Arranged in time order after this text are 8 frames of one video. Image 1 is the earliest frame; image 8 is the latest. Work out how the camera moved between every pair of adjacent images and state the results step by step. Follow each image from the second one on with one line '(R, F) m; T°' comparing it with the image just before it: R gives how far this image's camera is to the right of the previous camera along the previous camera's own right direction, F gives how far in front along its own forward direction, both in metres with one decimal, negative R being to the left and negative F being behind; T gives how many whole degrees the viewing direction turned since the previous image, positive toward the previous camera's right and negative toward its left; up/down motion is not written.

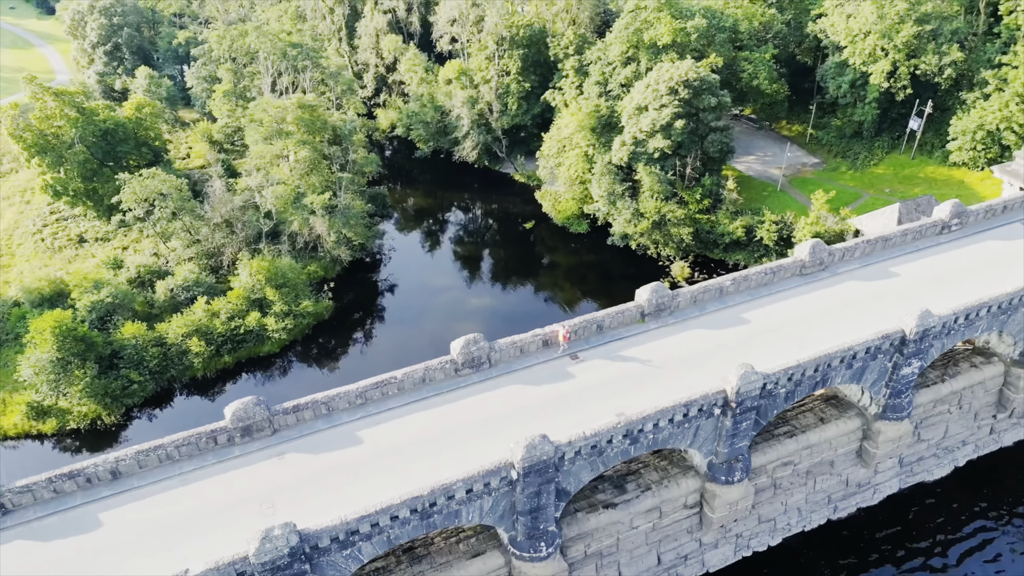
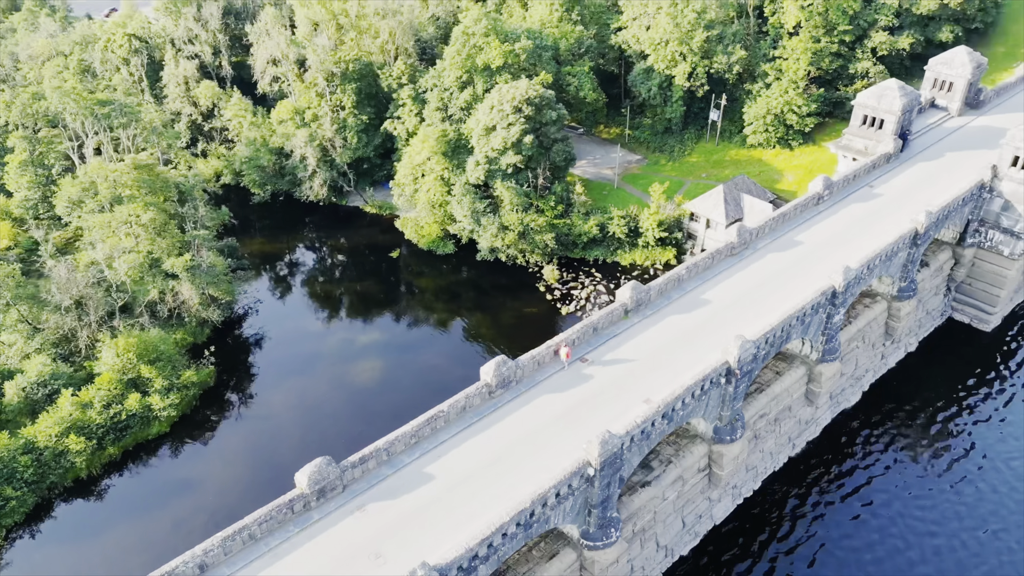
(-7.0, -0.9) m; +15°
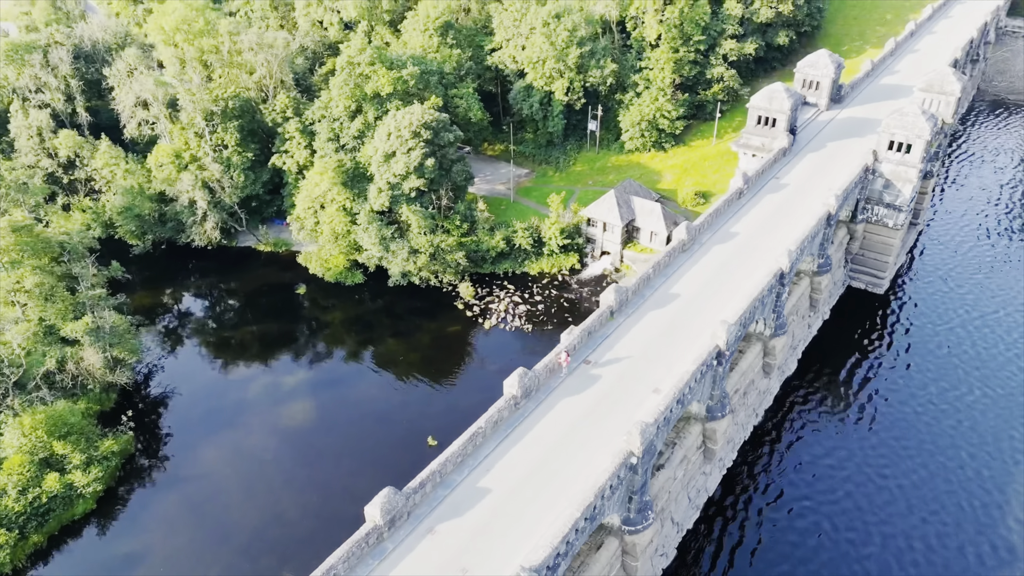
(-5.4, -1.0) m; +11°
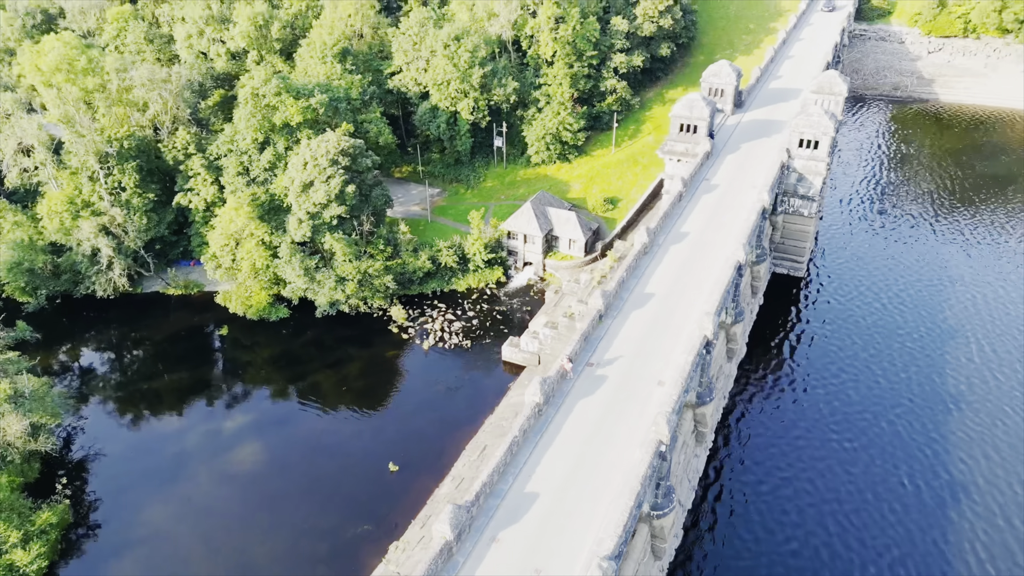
(-4.9, -1.0) m; +9°
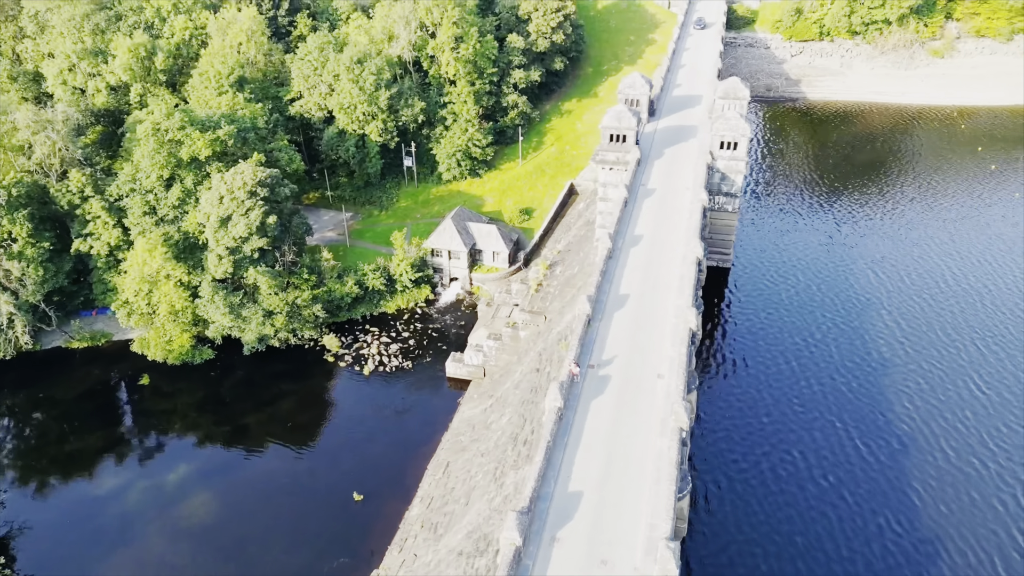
(-5.2, -0.9) m; +9°
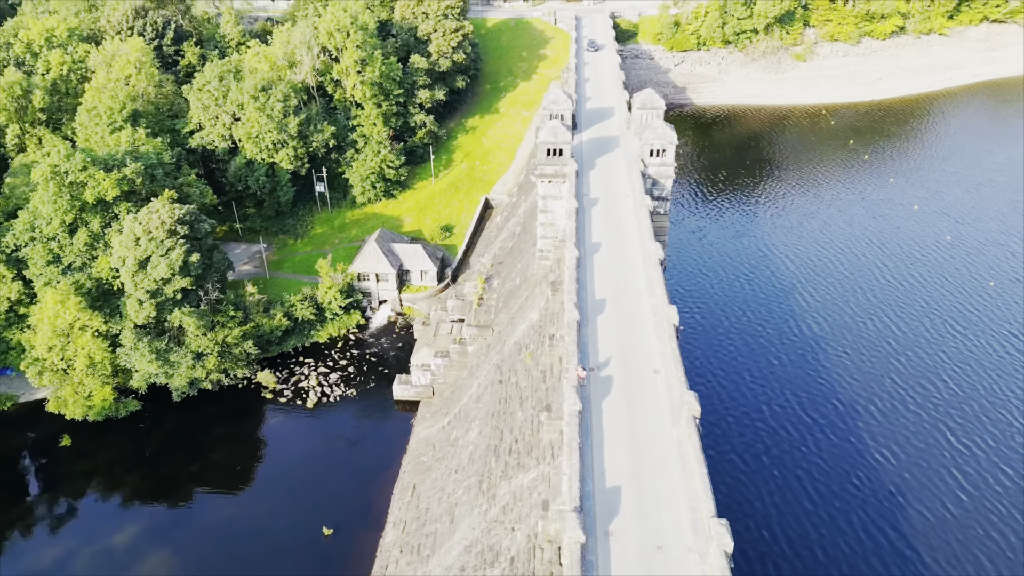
(-5.4, -0.9) m; +9°
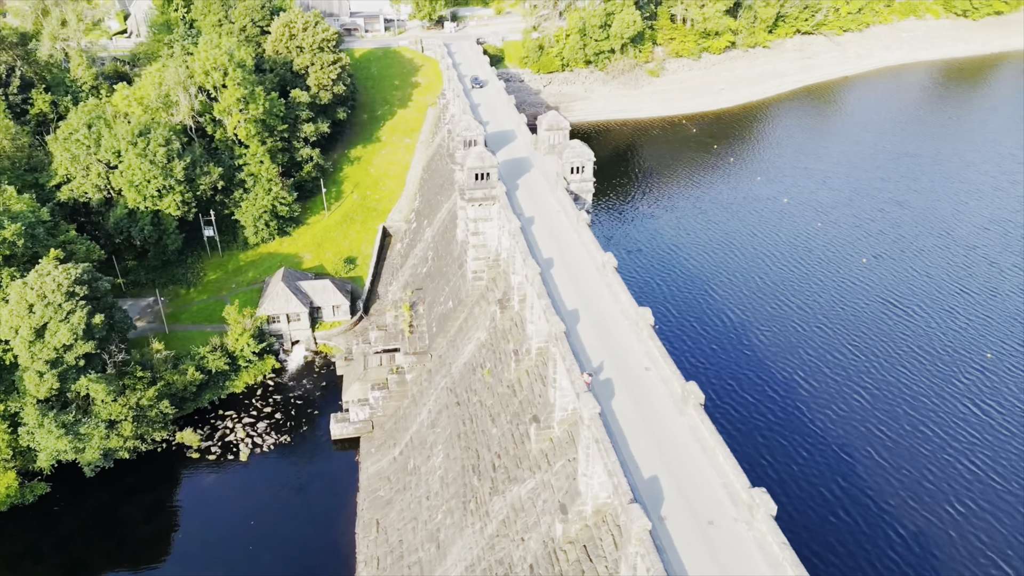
(-7.2, -1.0) m; +12°
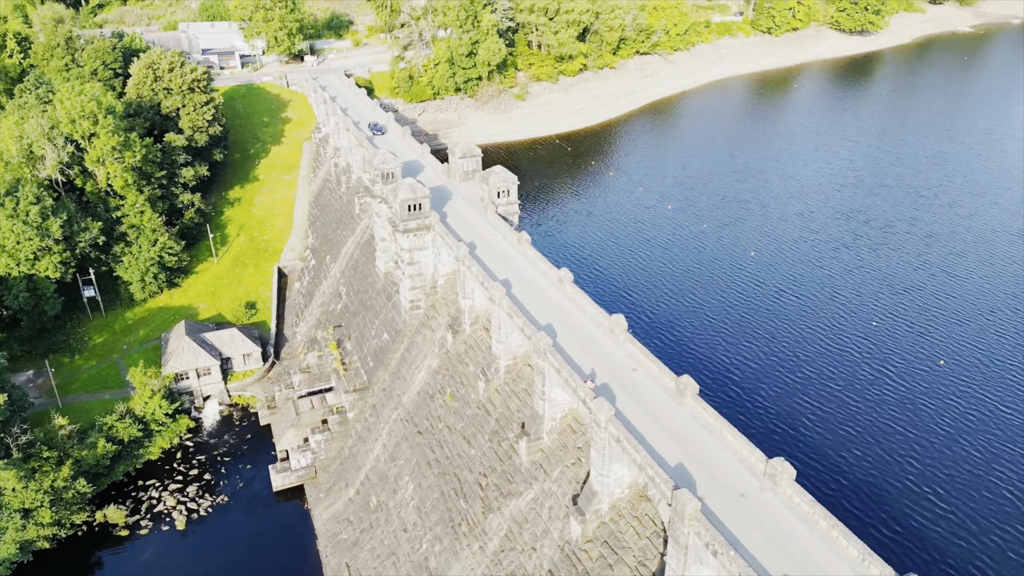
(-7.9, -1.1) m; +12°
